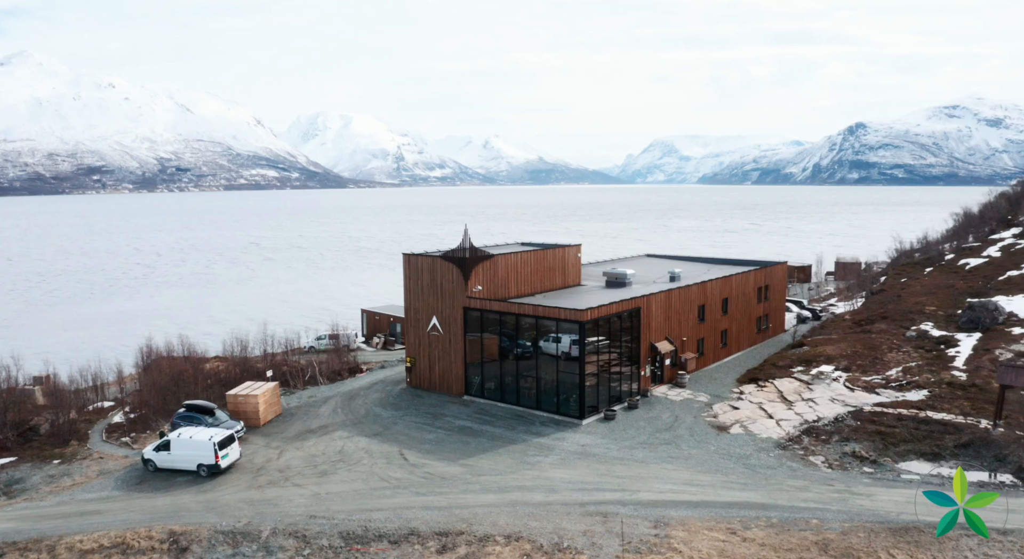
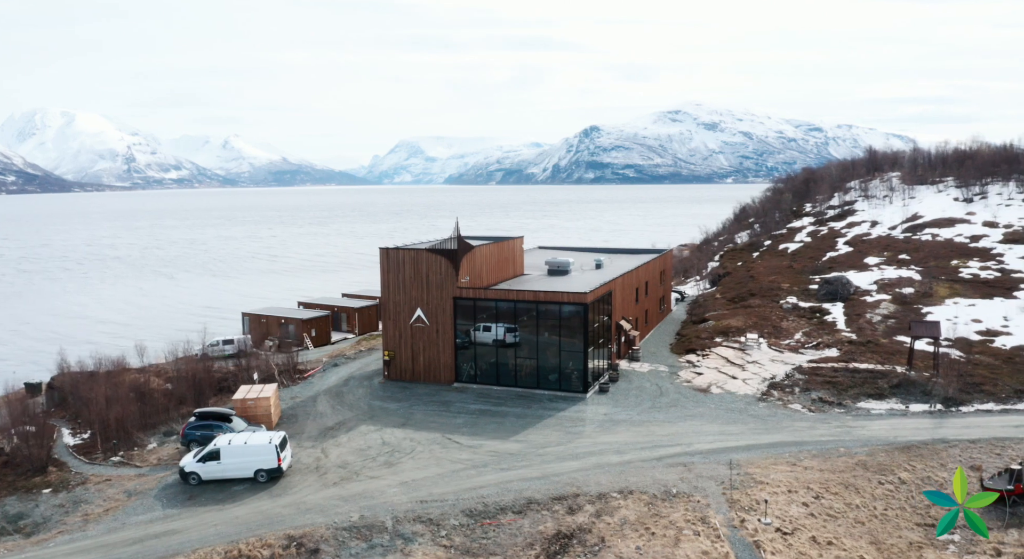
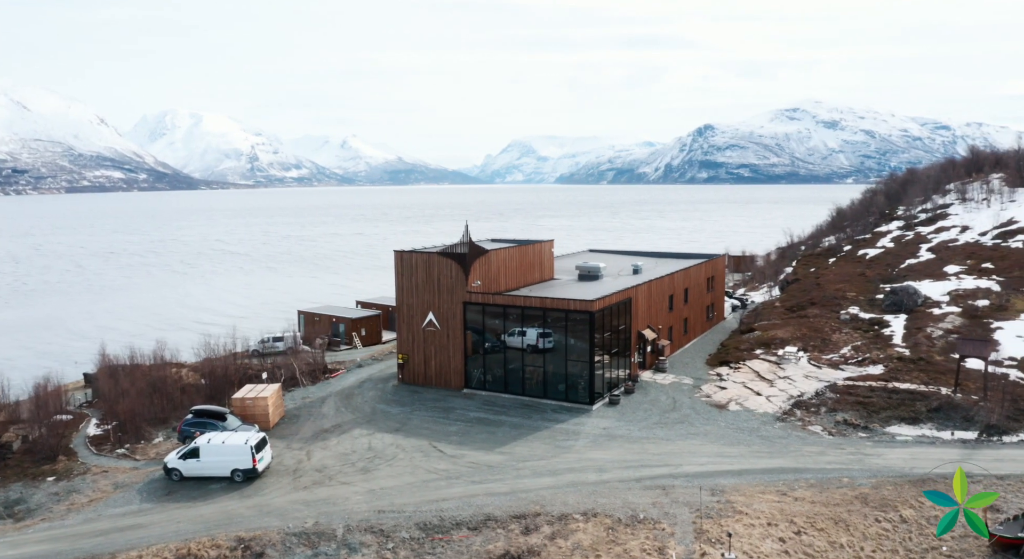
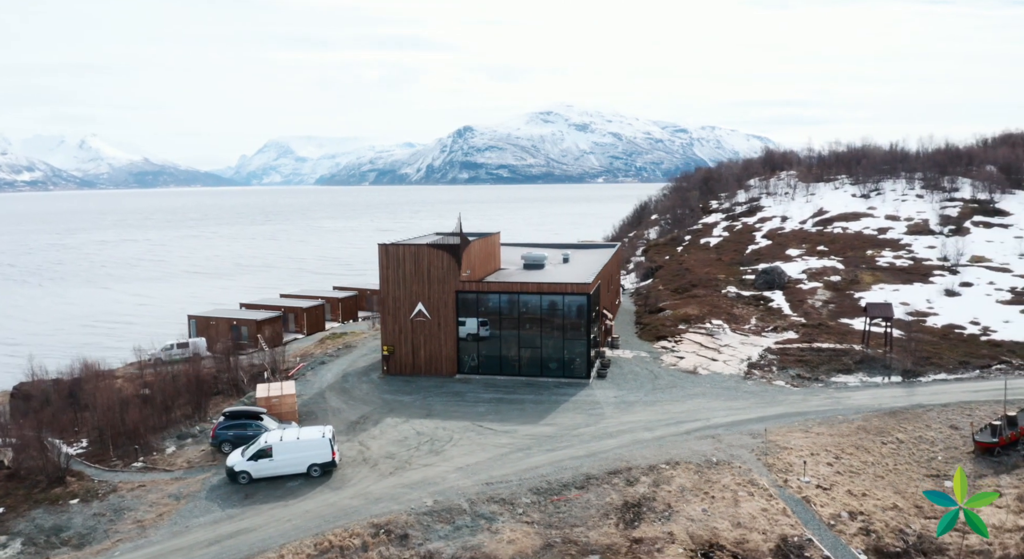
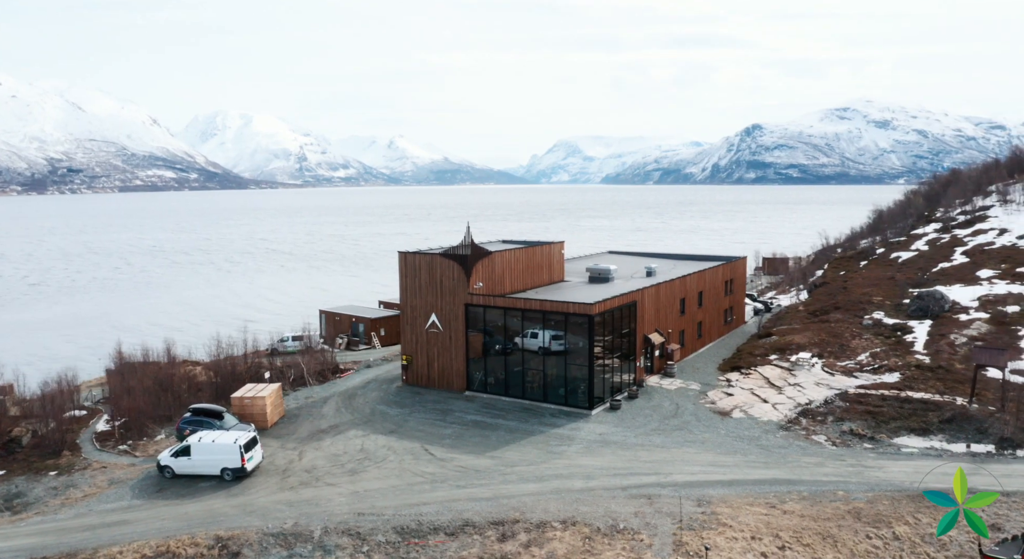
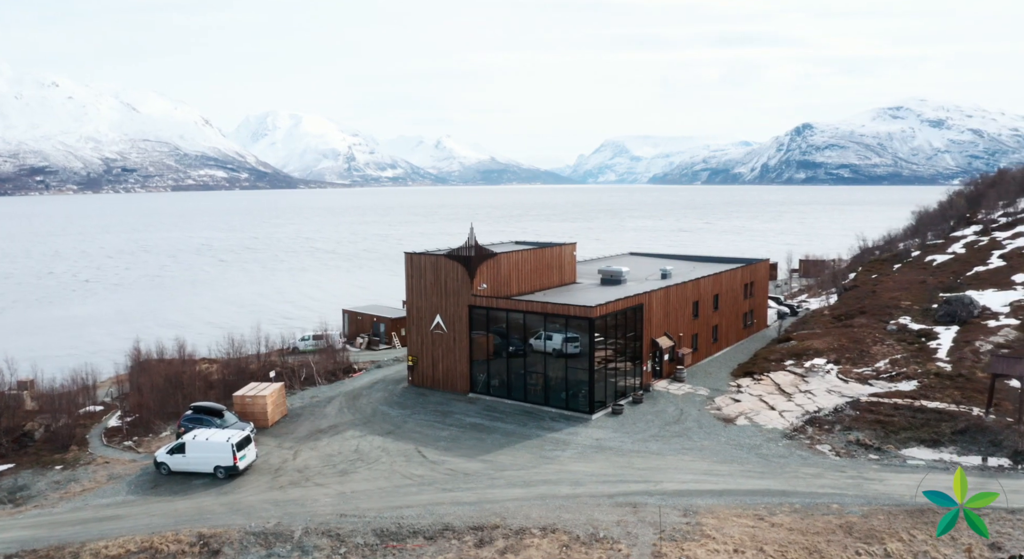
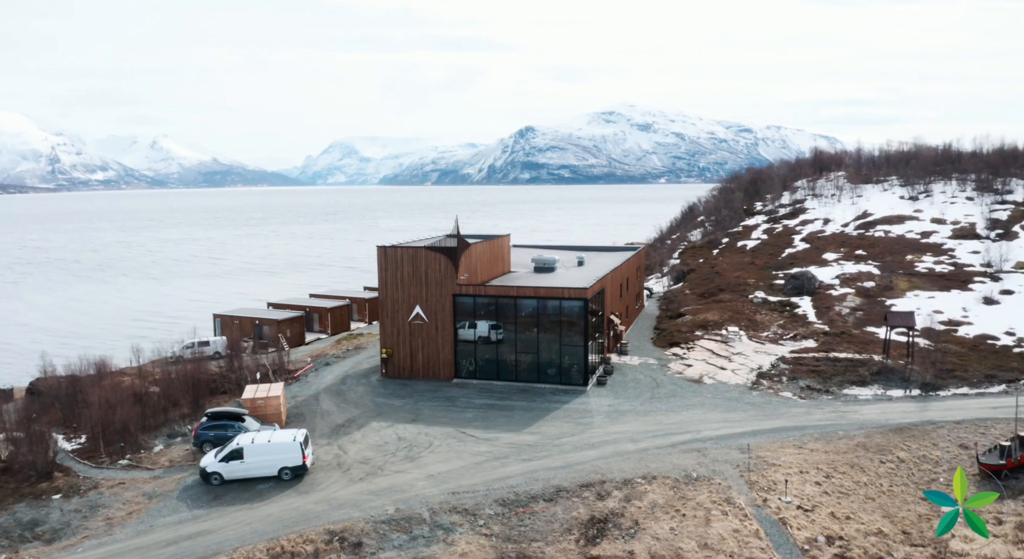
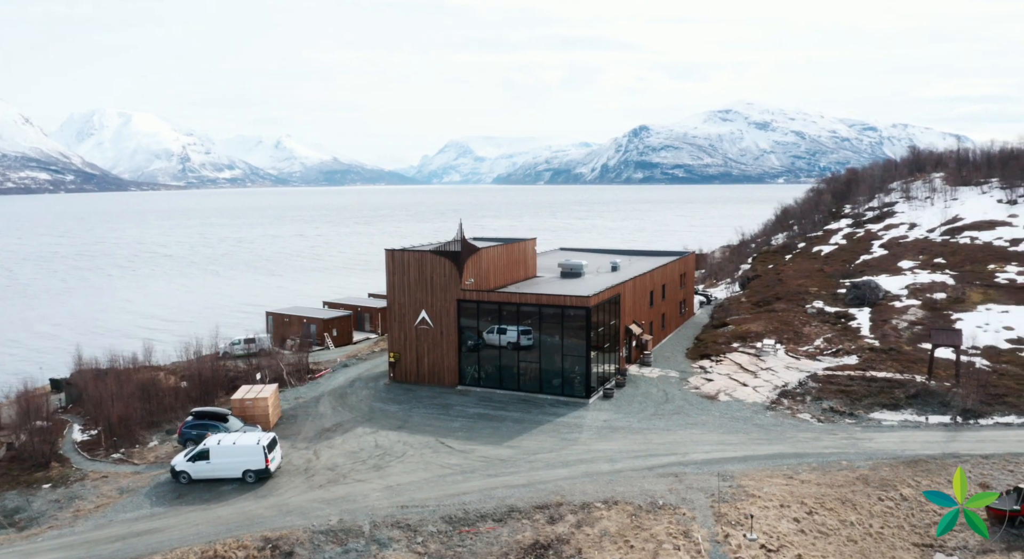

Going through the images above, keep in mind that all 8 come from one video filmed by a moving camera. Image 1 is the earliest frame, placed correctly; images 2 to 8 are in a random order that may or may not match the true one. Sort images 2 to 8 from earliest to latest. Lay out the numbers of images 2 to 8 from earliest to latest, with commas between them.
6, 5, 3, 8, 2, 7, 4
